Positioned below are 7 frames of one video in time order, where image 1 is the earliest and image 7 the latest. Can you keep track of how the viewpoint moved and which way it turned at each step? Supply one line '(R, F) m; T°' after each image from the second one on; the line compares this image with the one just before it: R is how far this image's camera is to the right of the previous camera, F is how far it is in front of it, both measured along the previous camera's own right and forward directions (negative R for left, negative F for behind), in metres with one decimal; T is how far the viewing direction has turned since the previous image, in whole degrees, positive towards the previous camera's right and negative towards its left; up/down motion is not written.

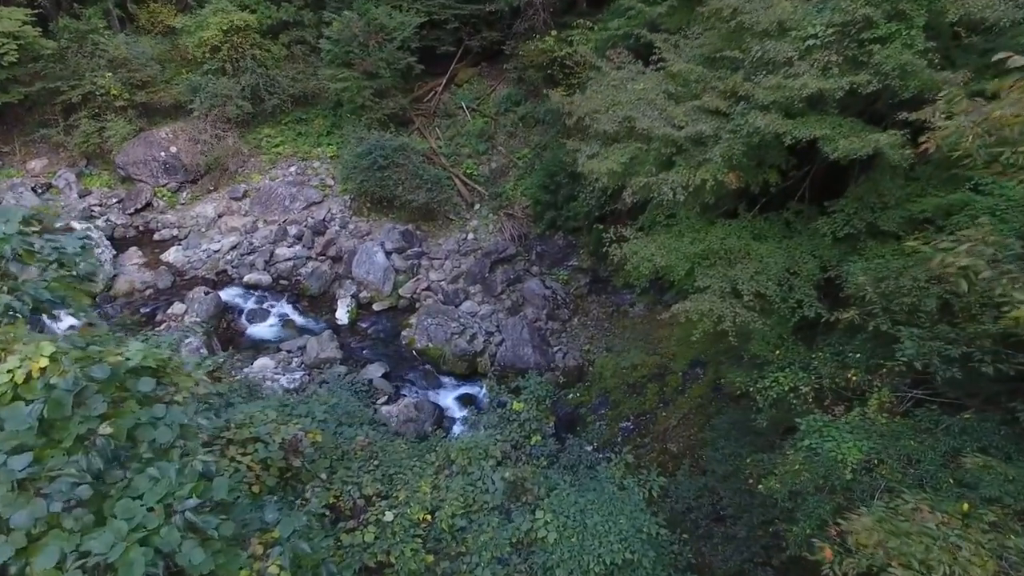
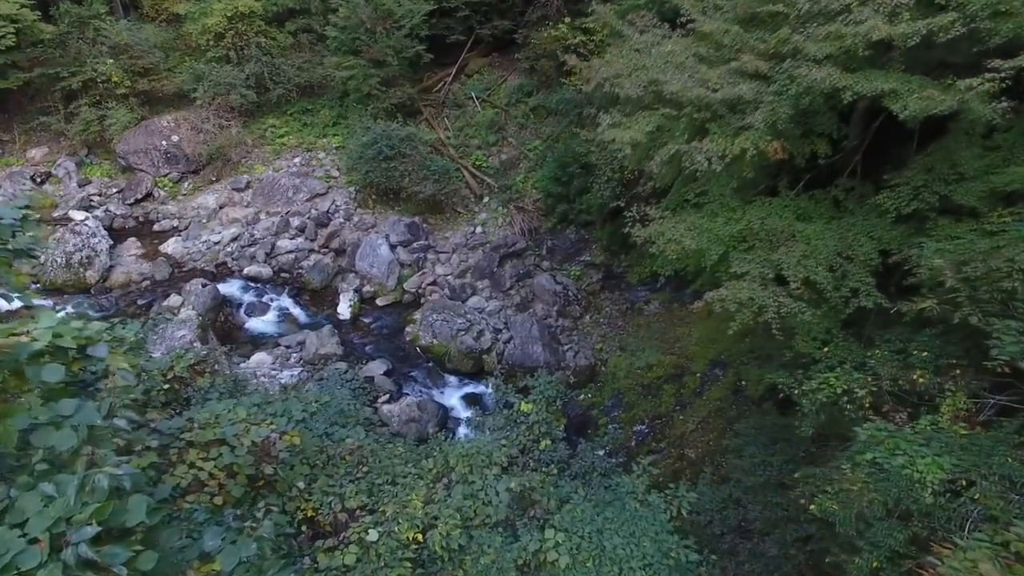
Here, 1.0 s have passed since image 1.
(0.0, +0.4) m; -1°
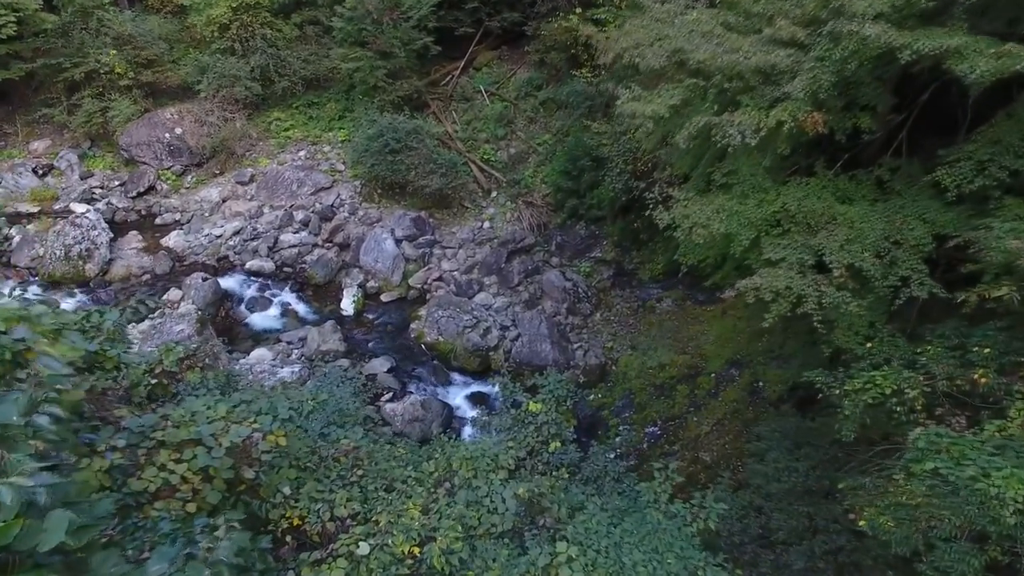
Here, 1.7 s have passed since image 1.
(0.0, +0.2) m; -1°
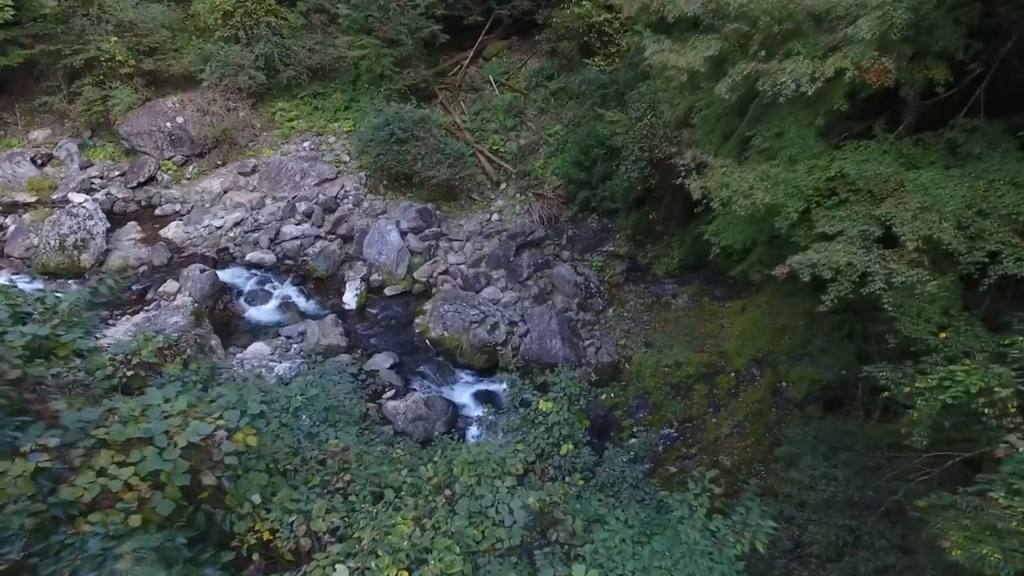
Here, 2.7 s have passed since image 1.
(0.0, +0.3) m; -1°
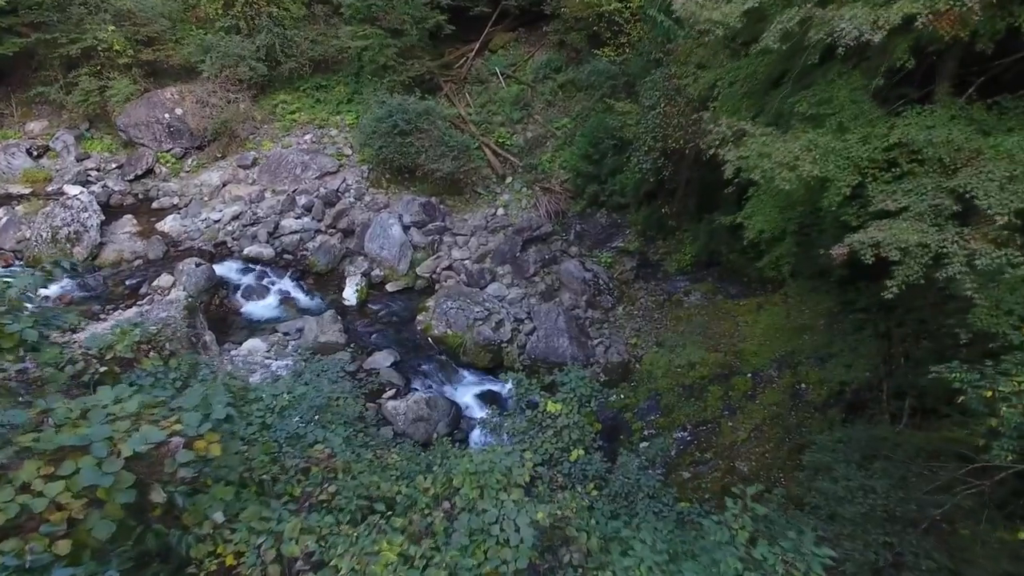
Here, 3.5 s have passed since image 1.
(0.0, +0.3) m; -1°
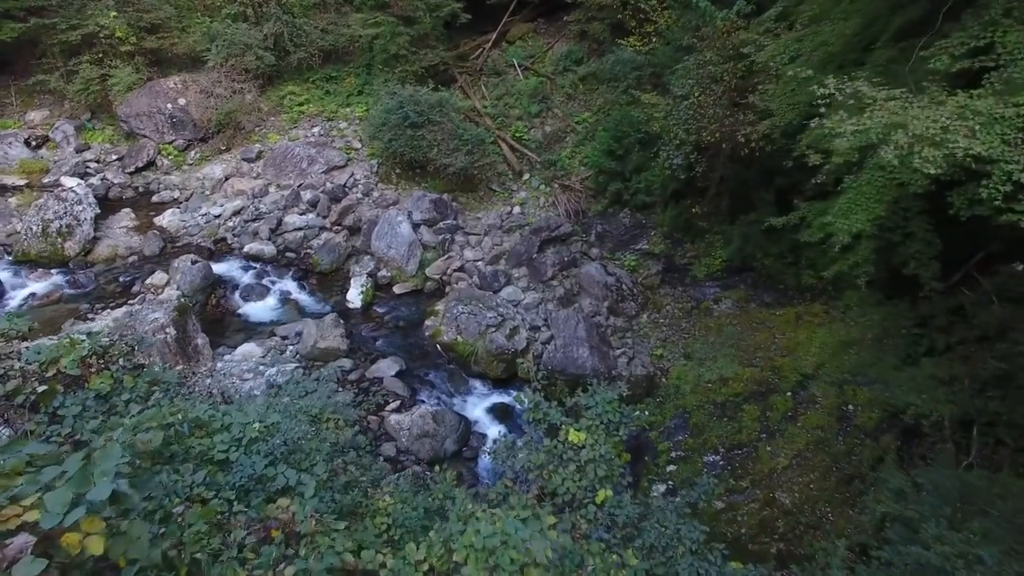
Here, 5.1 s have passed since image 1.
(0.0, +0.5) m; -1°
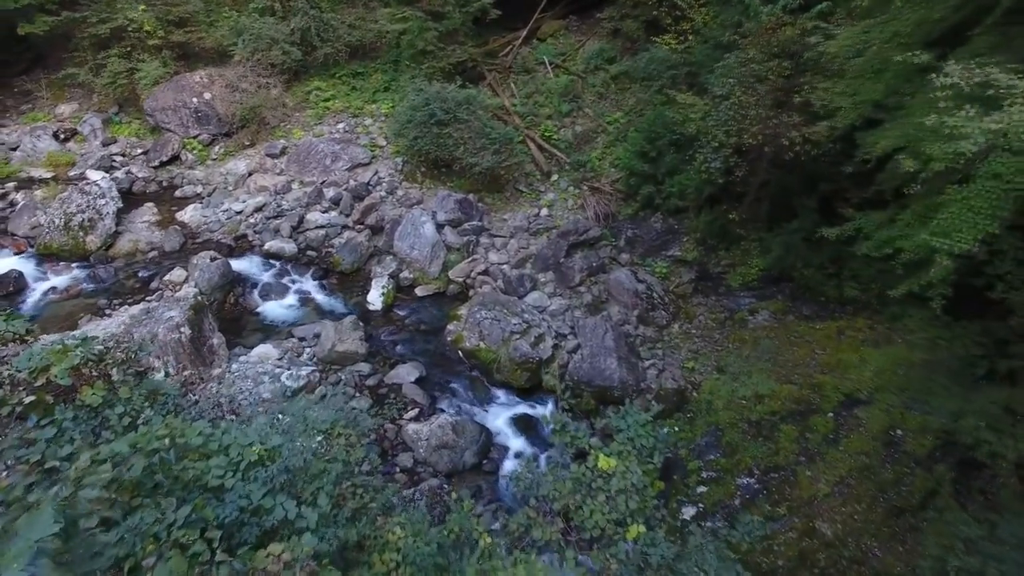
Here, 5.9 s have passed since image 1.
(-0.1, +0.3) m; -2°
